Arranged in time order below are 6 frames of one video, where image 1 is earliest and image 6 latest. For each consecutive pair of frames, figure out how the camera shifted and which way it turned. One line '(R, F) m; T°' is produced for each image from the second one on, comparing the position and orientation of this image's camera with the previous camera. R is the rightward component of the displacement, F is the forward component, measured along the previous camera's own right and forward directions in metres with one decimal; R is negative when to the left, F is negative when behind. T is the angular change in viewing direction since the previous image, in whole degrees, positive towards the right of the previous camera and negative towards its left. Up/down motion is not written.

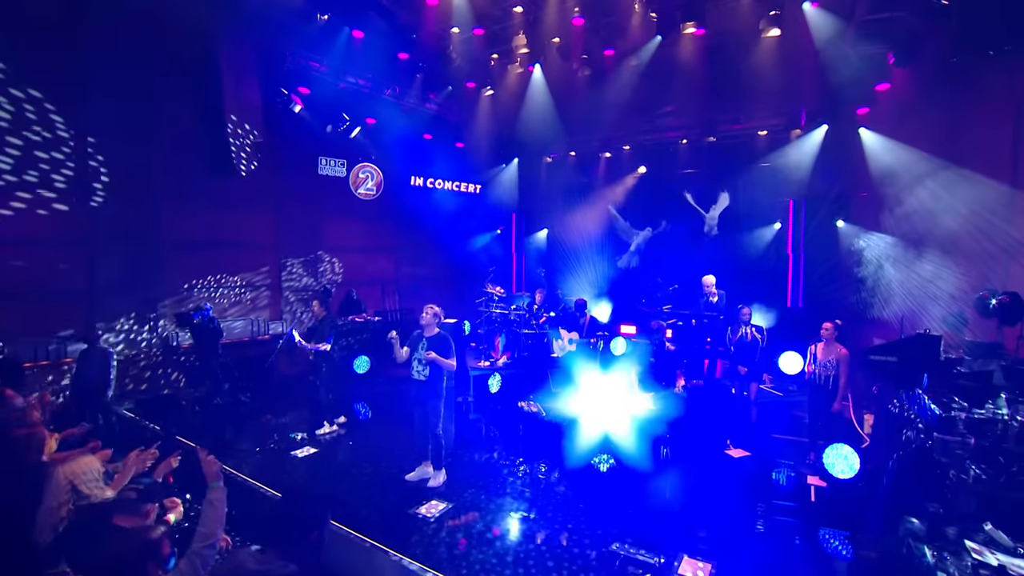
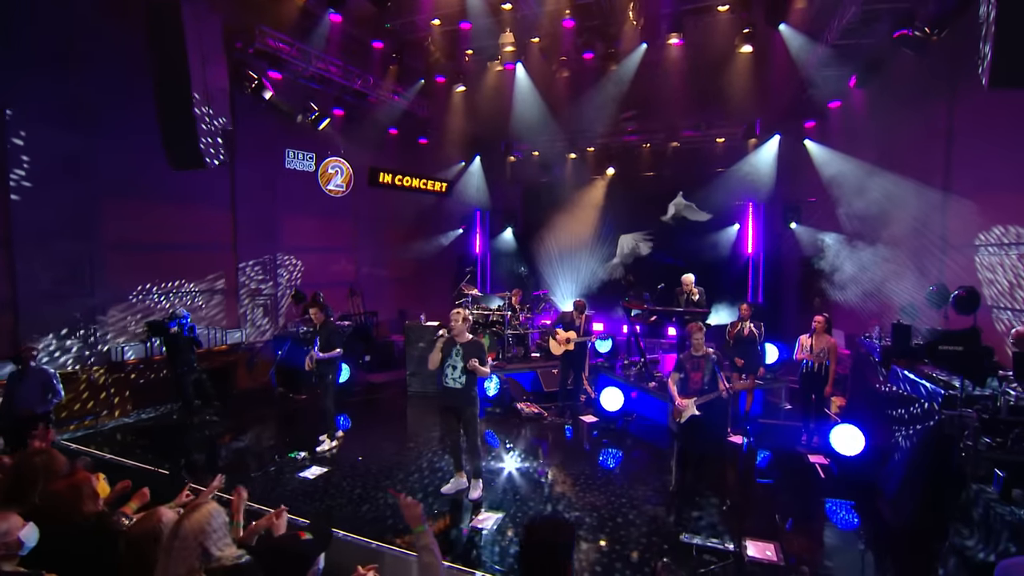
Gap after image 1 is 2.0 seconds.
(-1.3, +0.2) m; +10°
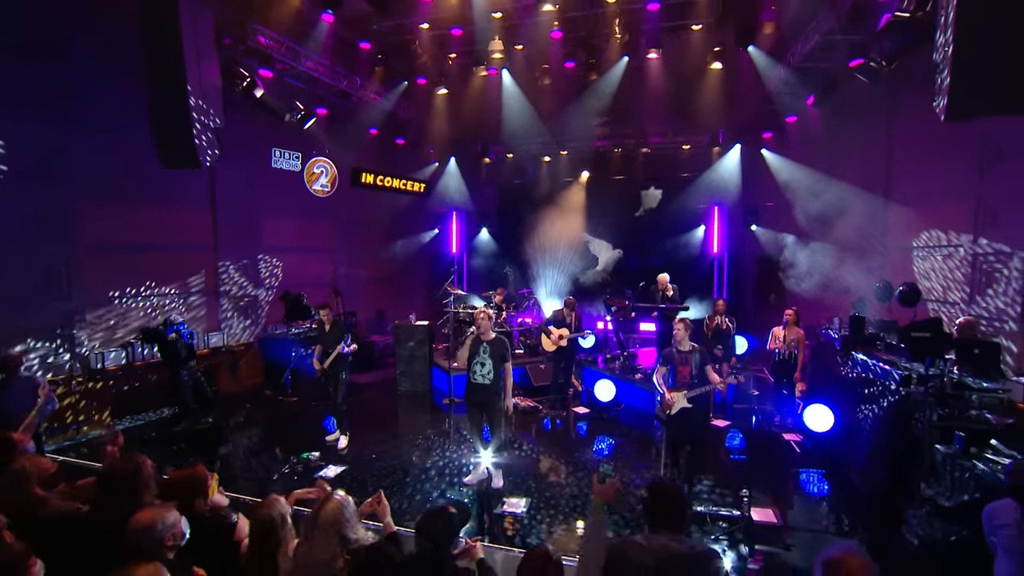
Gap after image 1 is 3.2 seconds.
(-0.8, -0.3) m; +6°
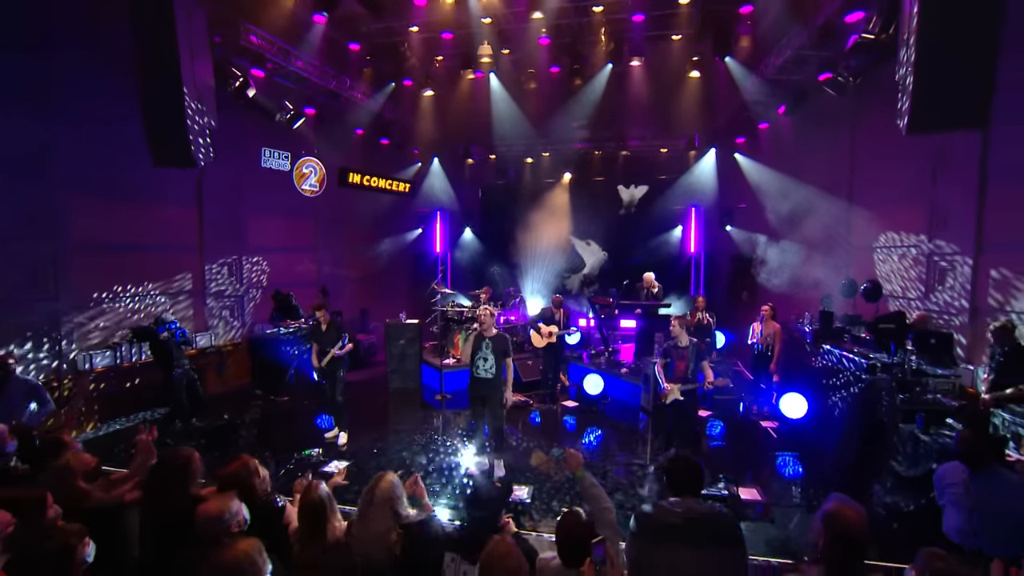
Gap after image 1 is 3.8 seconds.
(-0.3, -0.2) m; +3°
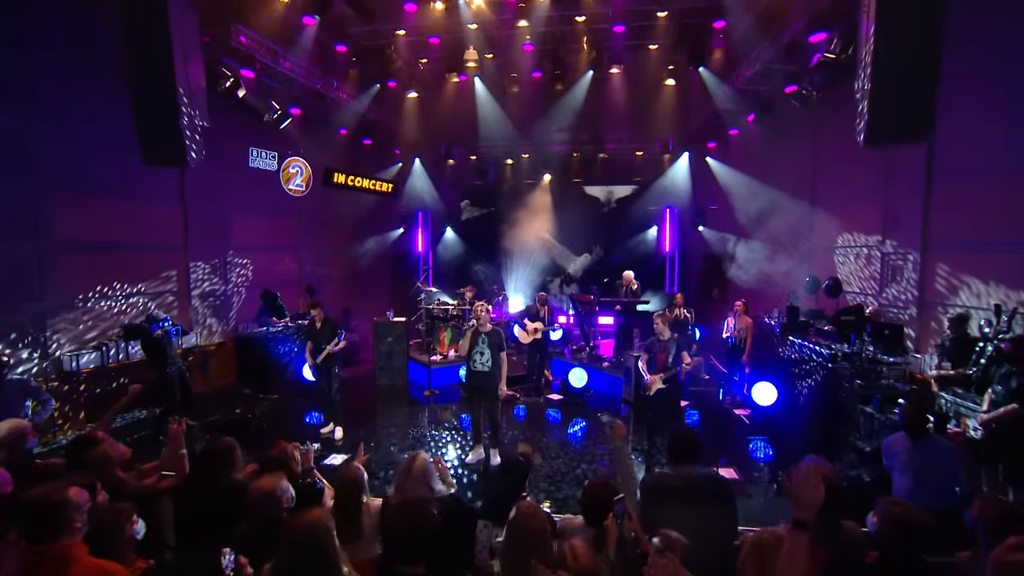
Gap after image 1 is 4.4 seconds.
(-0.3, -0.3) m; +3°
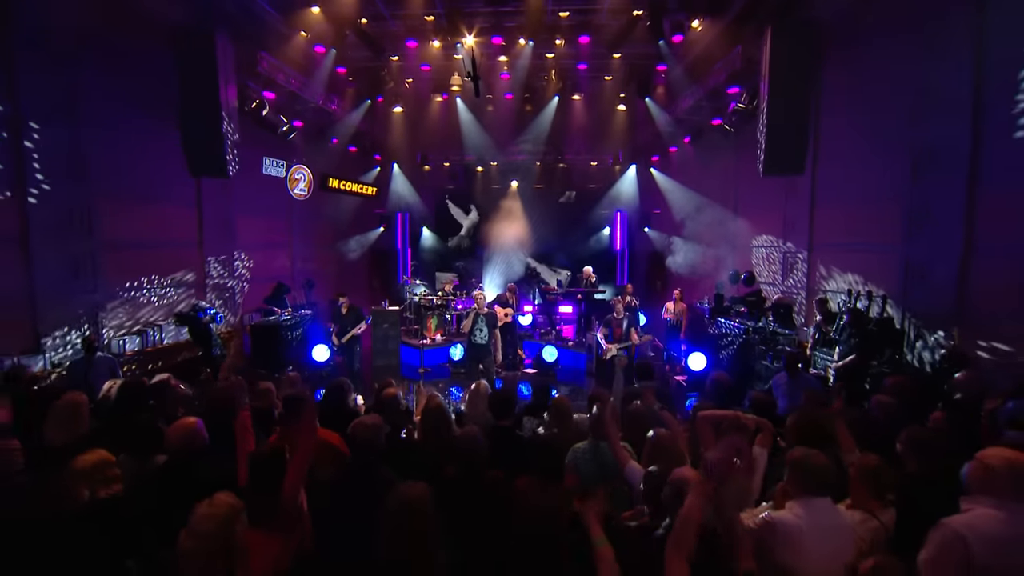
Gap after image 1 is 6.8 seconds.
(-0.7, -1.6) m; +6°
